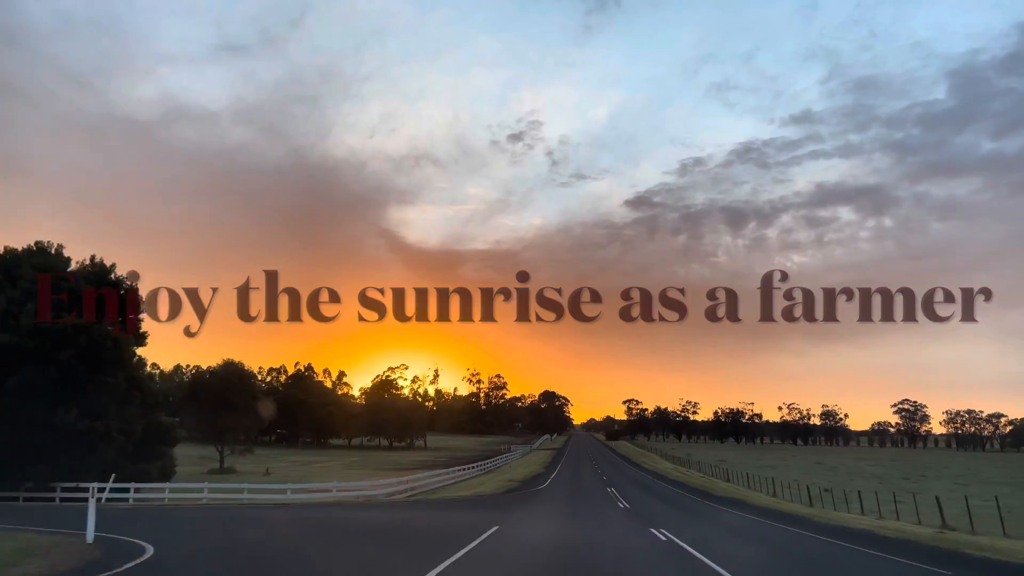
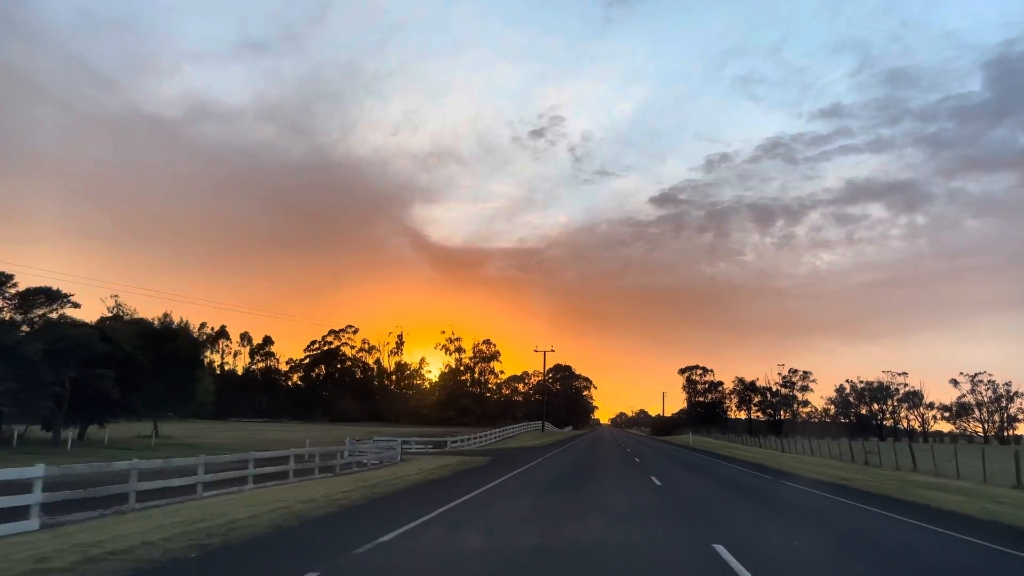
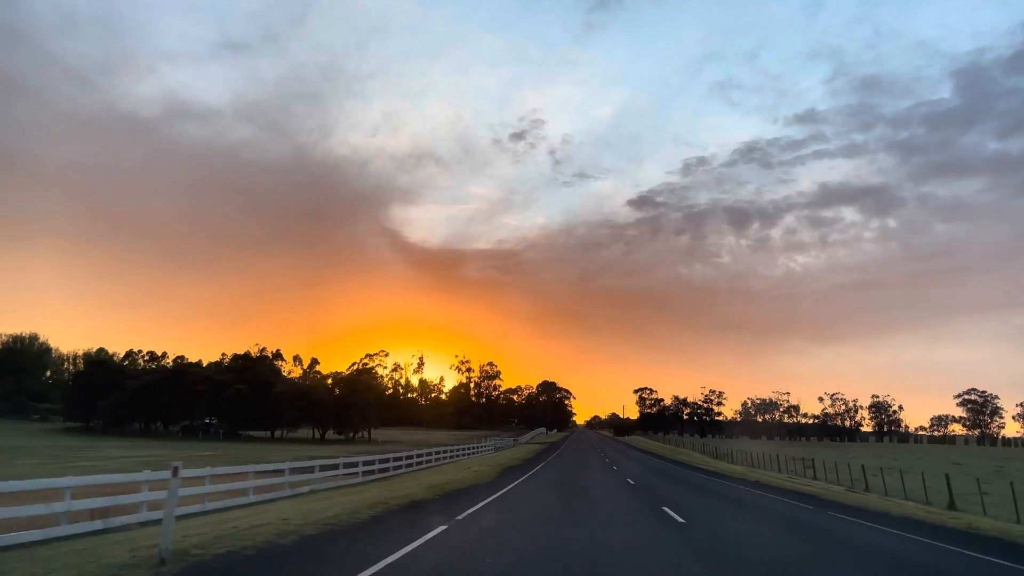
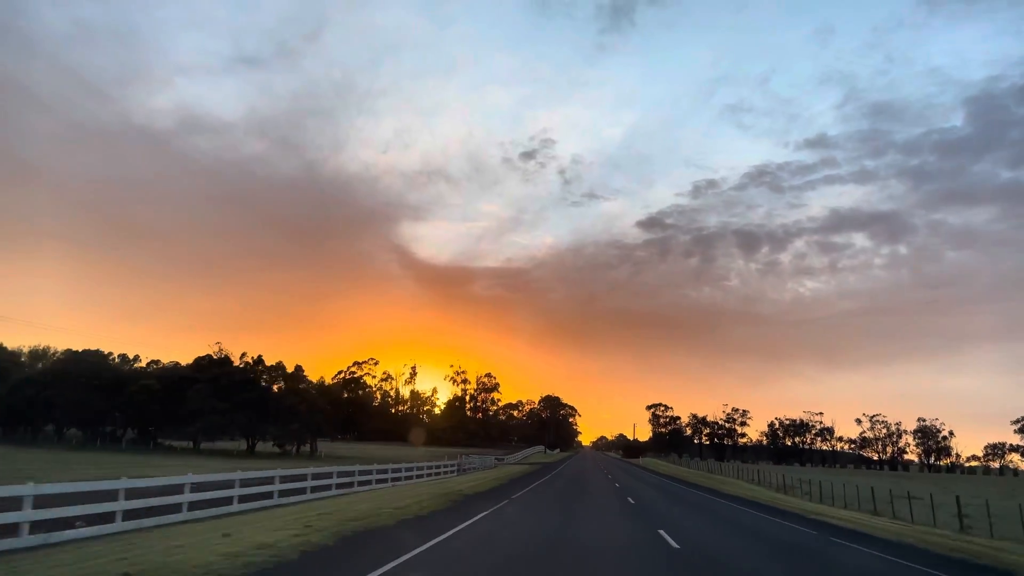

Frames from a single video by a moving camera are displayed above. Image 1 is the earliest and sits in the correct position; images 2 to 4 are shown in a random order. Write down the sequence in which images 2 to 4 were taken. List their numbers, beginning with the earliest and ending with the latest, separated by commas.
3, 4, 2
